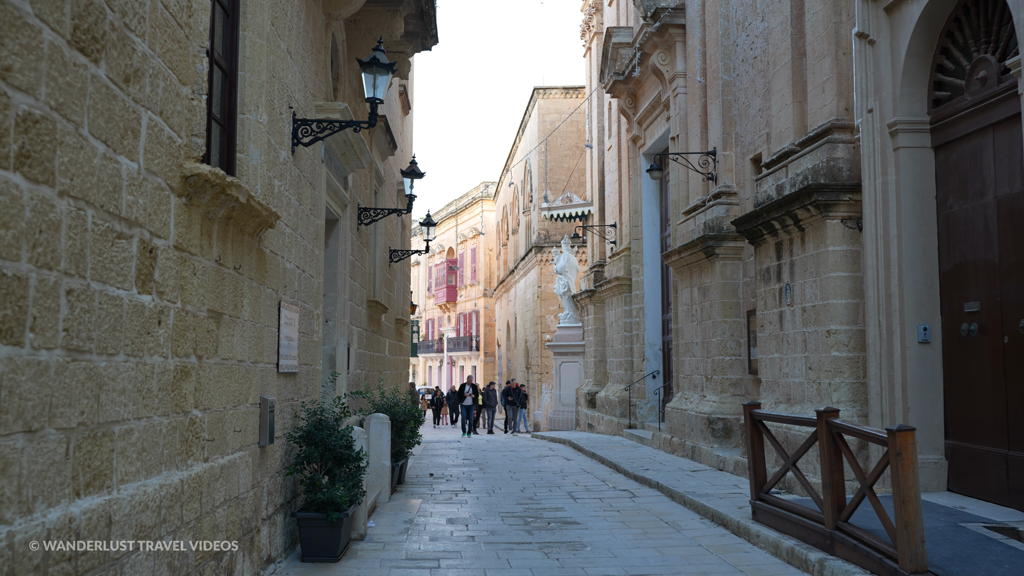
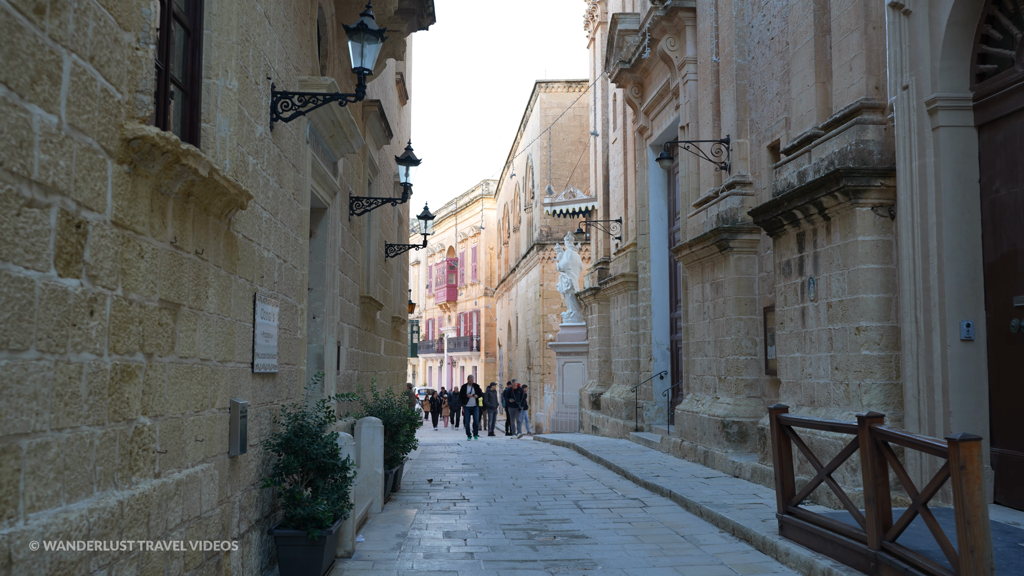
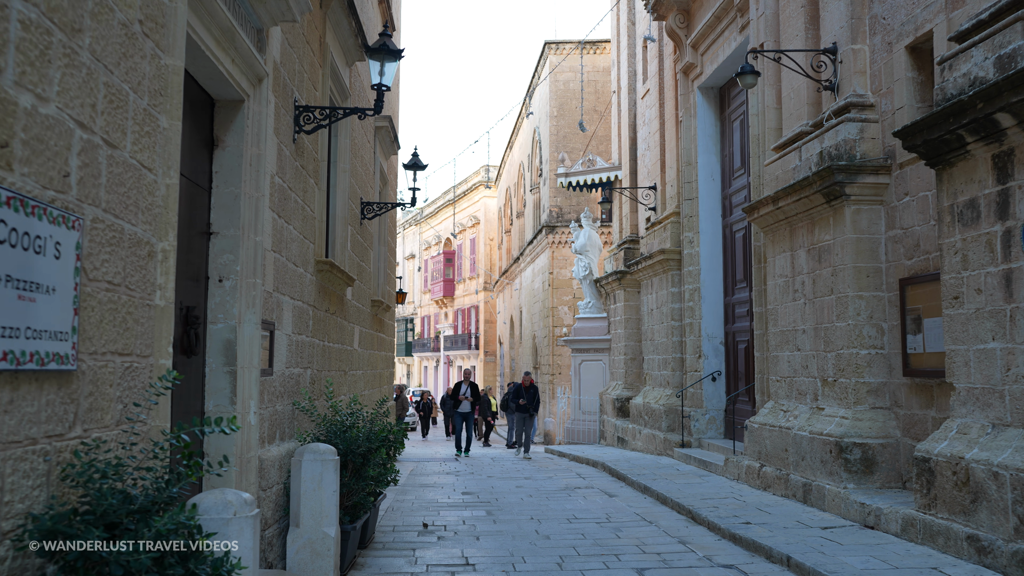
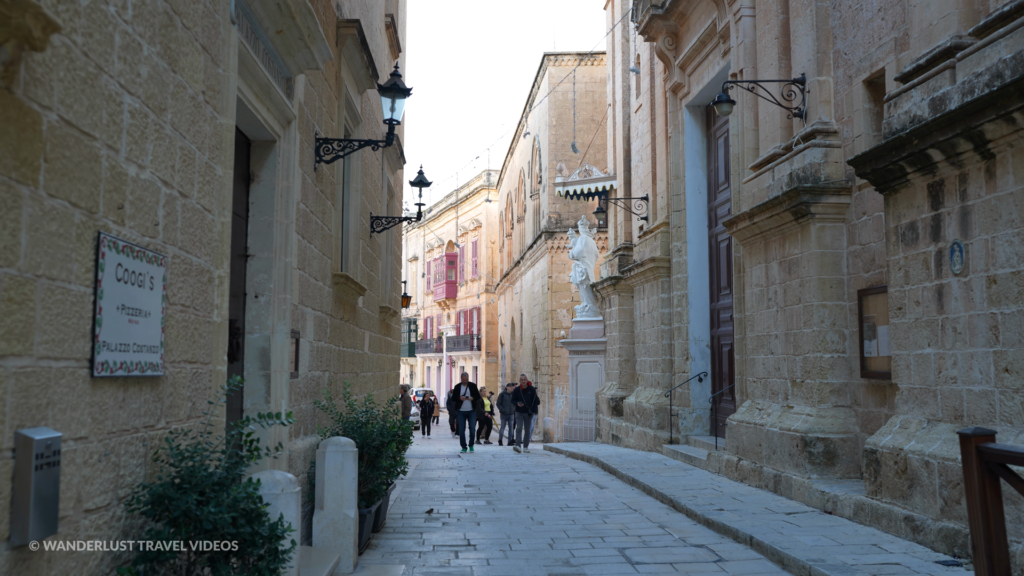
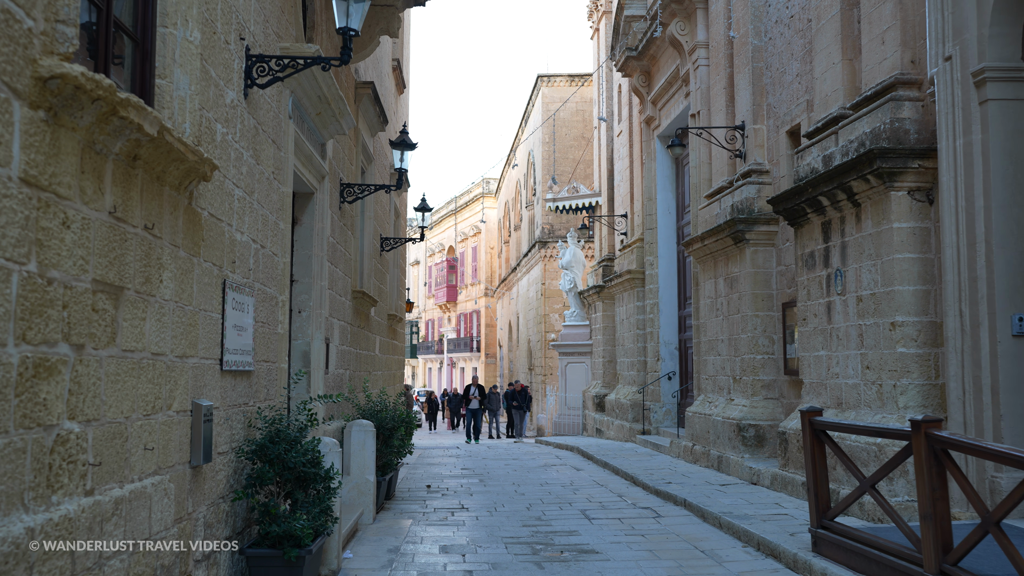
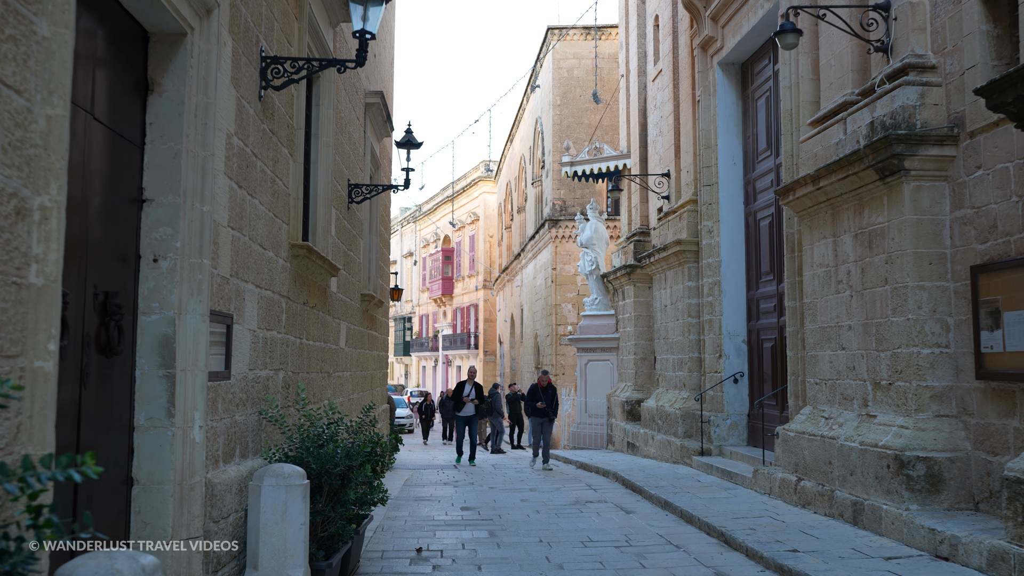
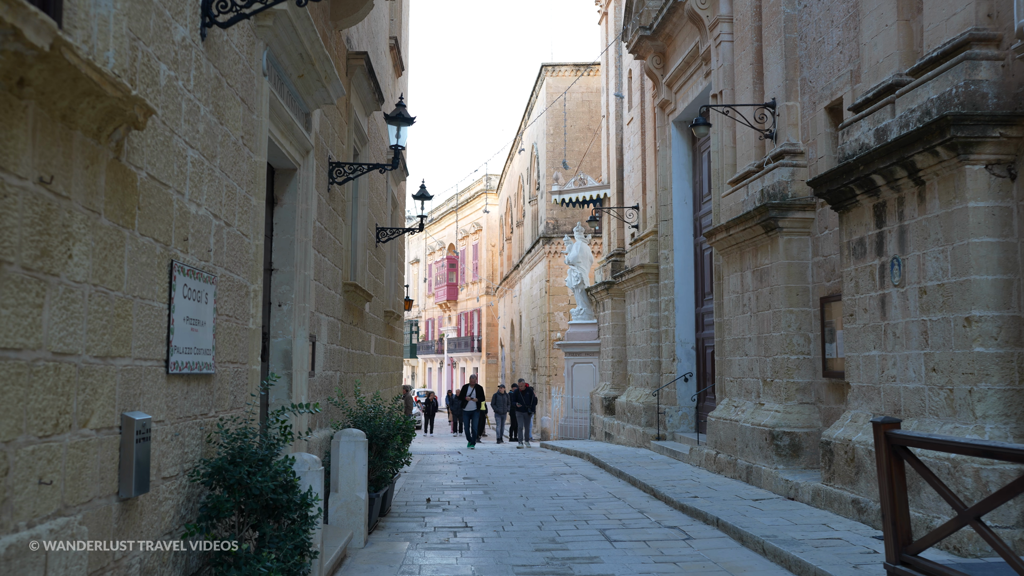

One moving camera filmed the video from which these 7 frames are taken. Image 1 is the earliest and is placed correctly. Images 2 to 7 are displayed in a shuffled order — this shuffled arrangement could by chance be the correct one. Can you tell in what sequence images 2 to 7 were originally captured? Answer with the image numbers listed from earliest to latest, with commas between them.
2, 5, 7, 4, 3, 6
